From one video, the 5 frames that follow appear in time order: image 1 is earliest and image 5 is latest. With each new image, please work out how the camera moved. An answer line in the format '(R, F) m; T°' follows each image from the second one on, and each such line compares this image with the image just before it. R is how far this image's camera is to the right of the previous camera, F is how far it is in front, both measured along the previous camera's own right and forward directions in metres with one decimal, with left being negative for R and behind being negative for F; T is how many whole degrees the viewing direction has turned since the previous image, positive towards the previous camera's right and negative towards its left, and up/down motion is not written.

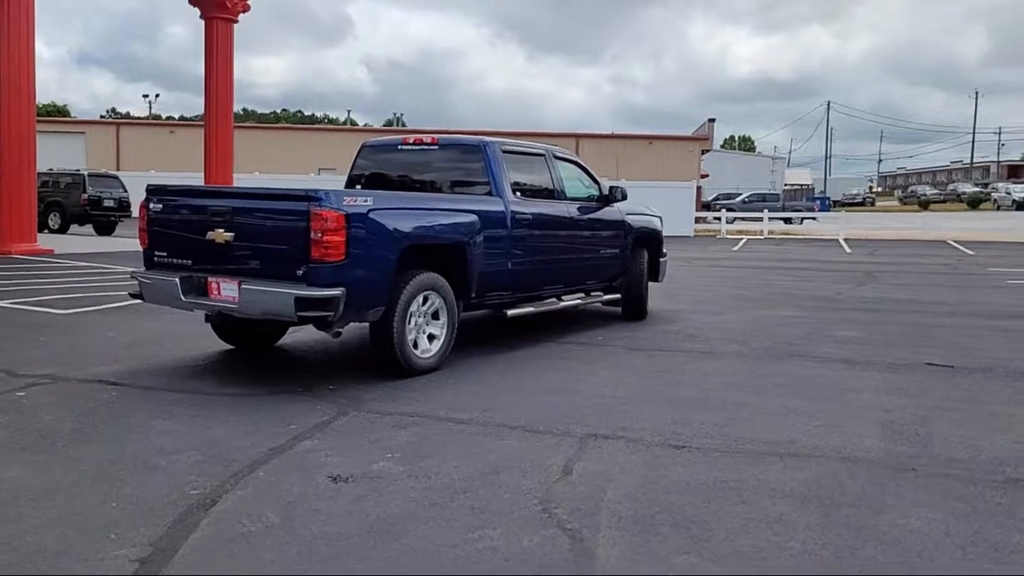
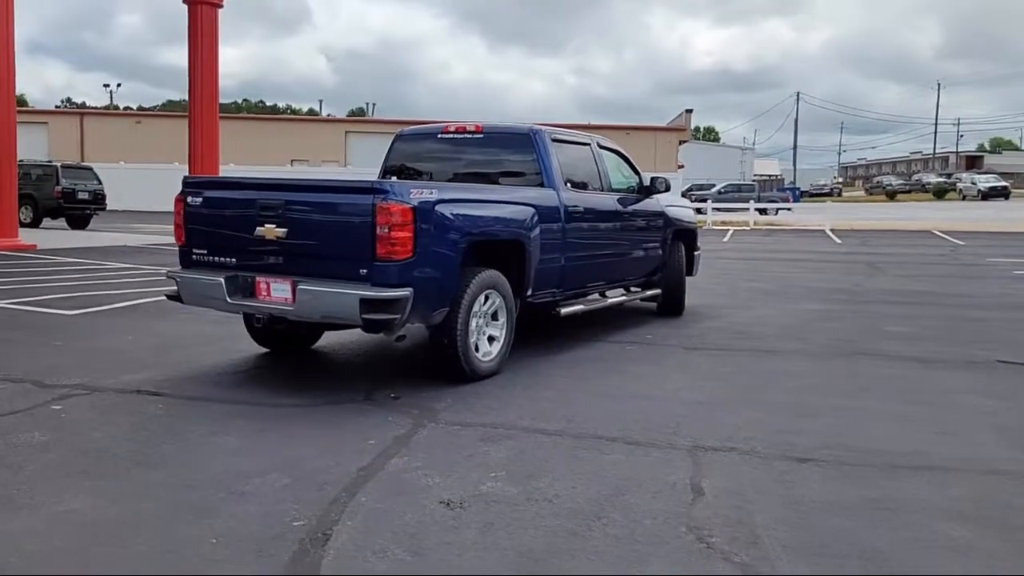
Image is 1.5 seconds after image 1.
(-0.8, +0.5) m; +2°
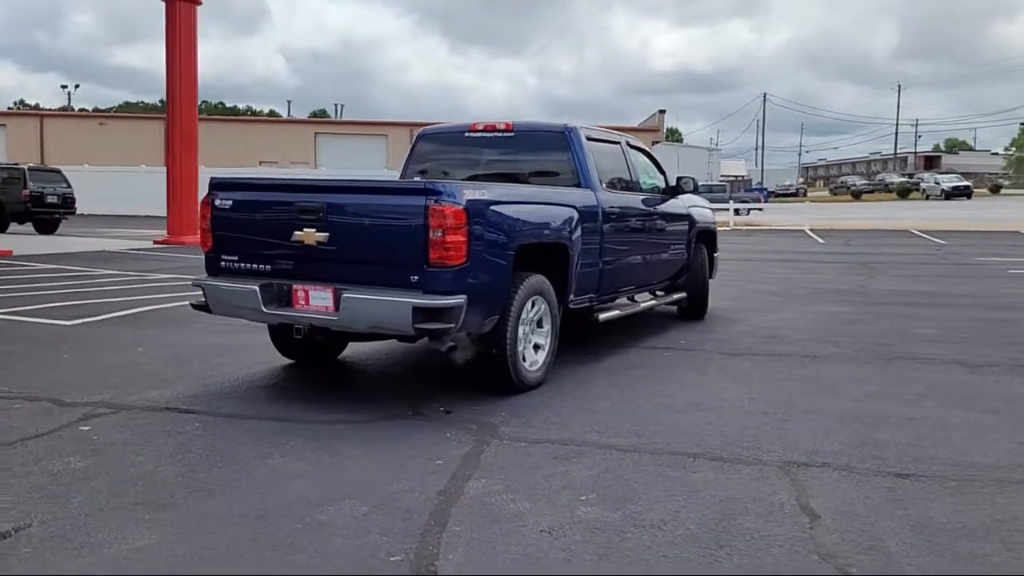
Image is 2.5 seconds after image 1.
(-0.6, +0.4) m; +2°
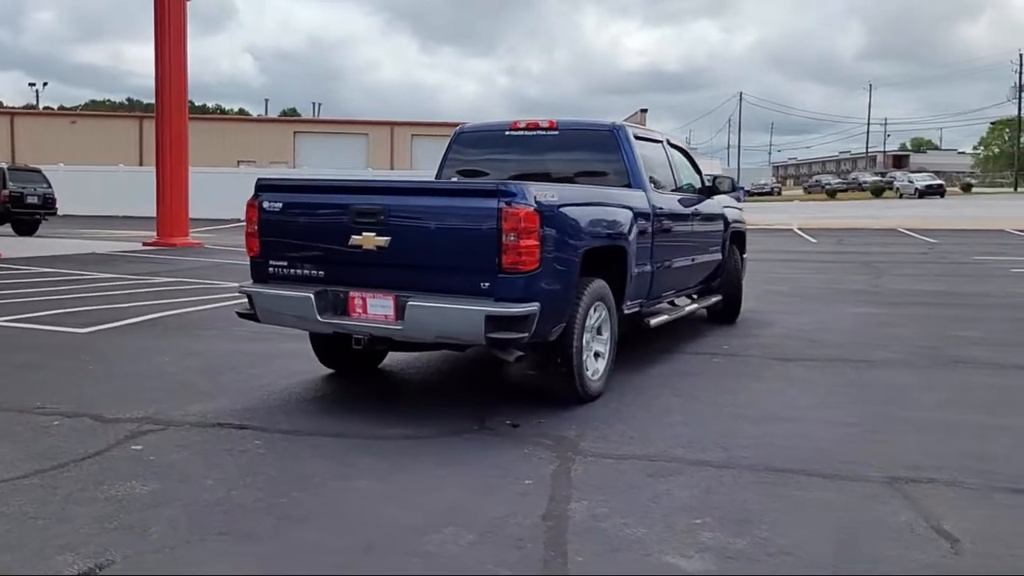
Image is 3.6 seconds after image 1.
(-0.6, +0.3) m; +2°
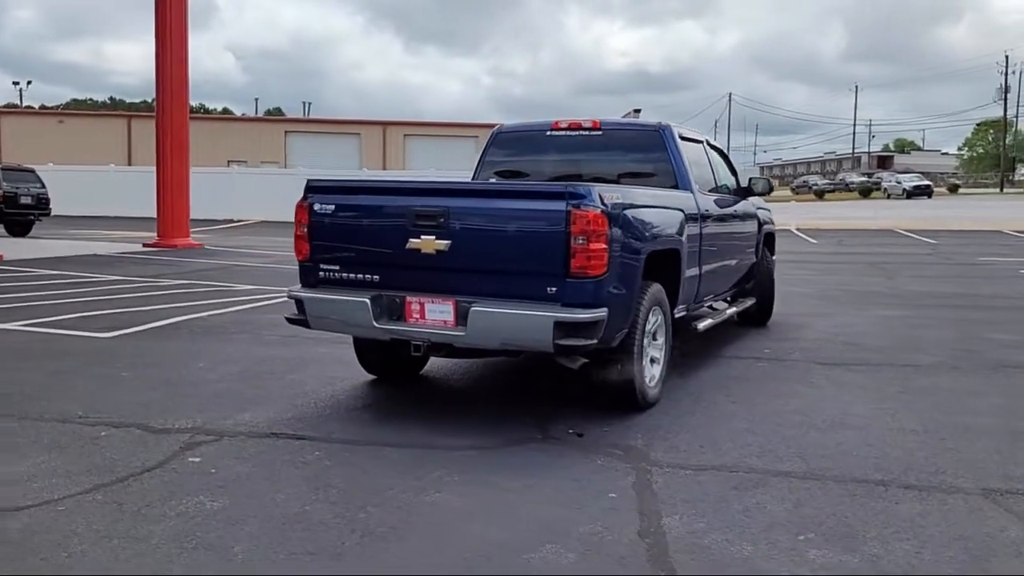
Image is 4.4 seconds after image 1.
(-0.5, +0.2) m; +1°
